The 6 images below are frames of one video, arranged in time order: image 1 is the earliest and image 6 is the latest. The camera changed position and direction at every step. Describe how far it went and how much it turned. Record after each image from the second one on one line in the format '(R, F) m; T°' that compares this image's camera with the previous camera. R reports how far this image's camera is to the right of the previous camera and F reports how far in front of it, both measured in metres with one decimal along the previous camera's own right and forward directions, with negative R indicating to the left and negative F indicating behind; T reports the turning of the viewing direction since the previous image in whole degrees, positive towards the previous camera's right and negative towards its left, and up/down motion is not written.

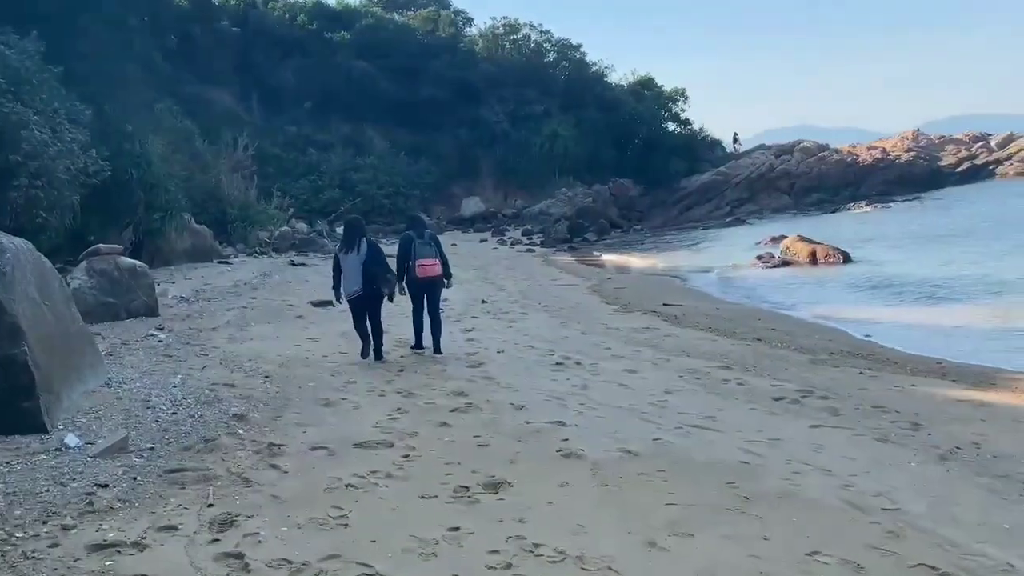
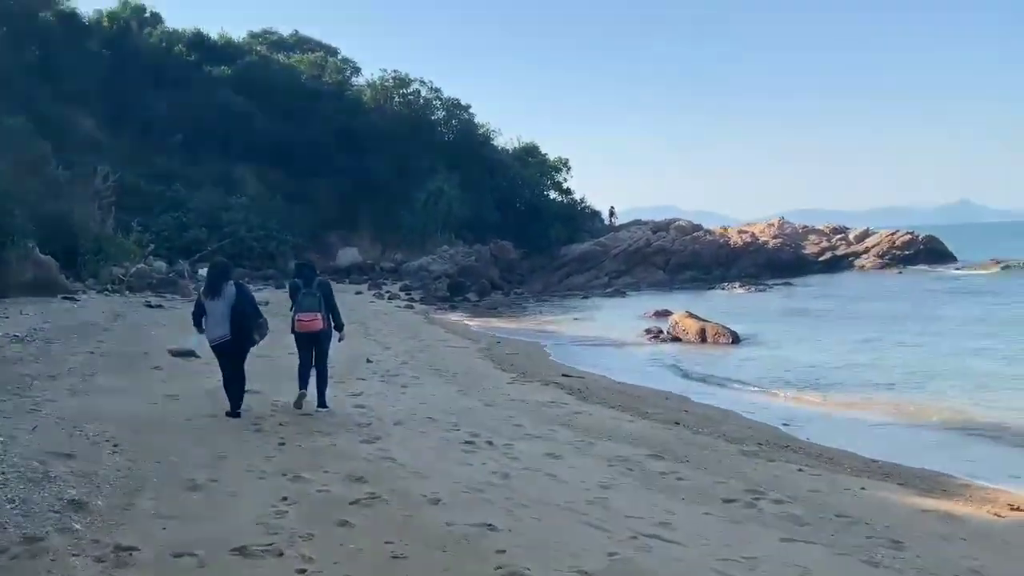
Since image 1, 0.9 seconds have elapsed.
(-0.4, +1.1) m; +9°
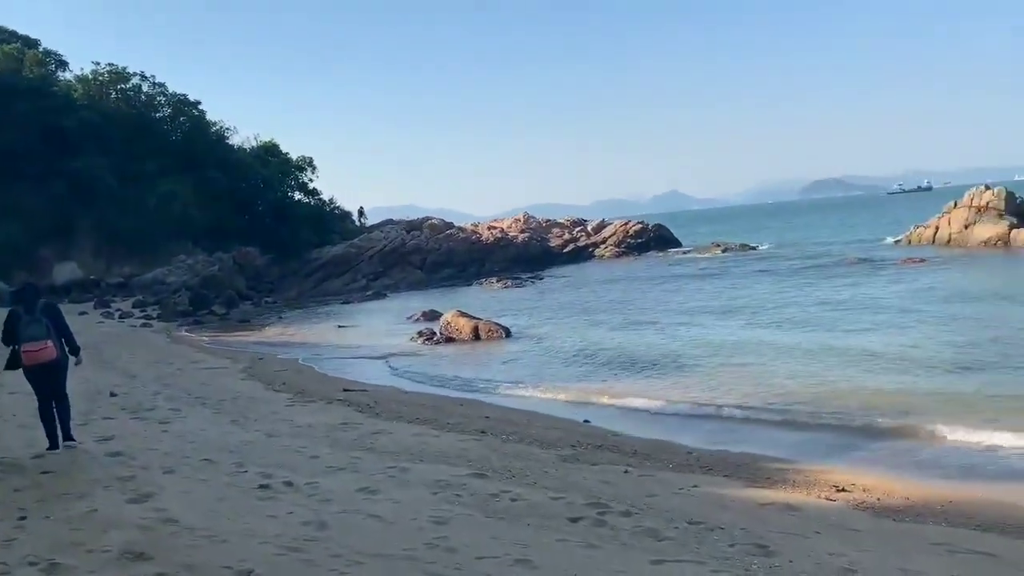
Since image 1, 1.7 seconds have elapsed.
(-0.4, +0.9) m; +16°
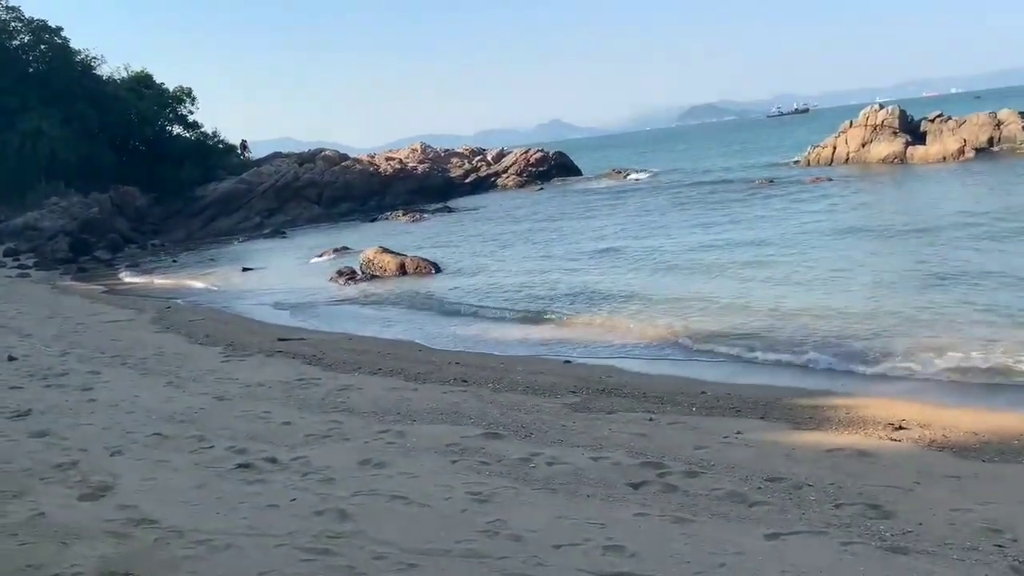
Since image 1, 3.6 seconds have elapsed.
(-0.8, +1.0) m; +7°
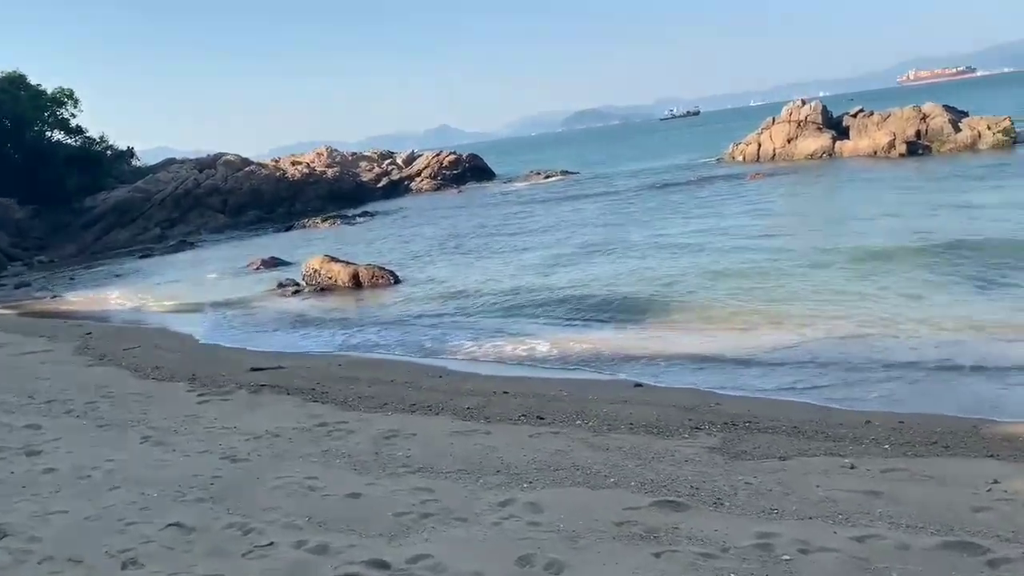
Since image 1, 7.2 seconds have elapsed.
(-1.4, +1.8) m; +7°
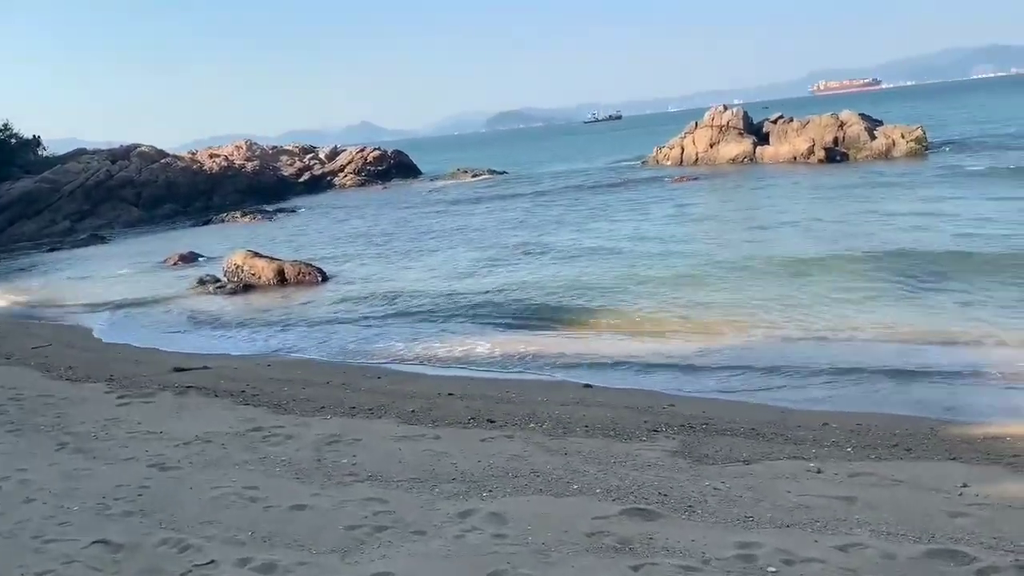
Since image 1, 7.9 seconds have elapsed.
(-0.2, +0.3) m; +5°
